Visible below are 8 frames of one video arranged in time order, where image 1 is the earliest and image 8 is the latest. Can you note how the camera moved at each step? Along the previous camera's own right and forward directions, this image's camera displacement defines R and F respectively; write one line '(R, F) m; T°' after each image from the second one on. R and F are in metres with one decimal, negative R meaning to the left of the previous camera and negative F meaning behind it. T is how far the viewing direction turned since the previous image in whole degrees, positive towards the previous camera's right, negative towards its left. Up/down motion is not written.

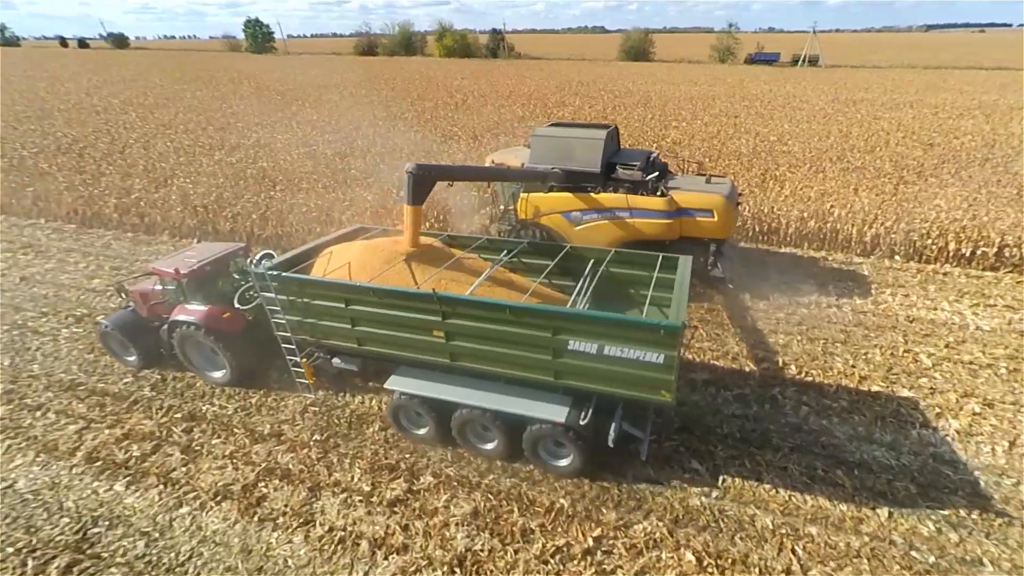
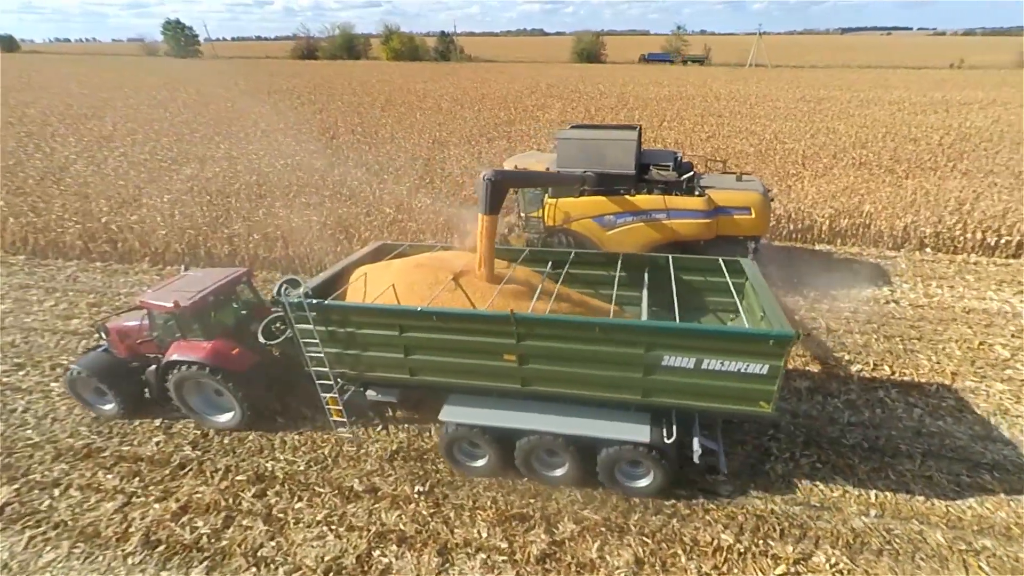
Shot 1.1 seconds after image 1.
(-1.6, +0.5) m; +6°
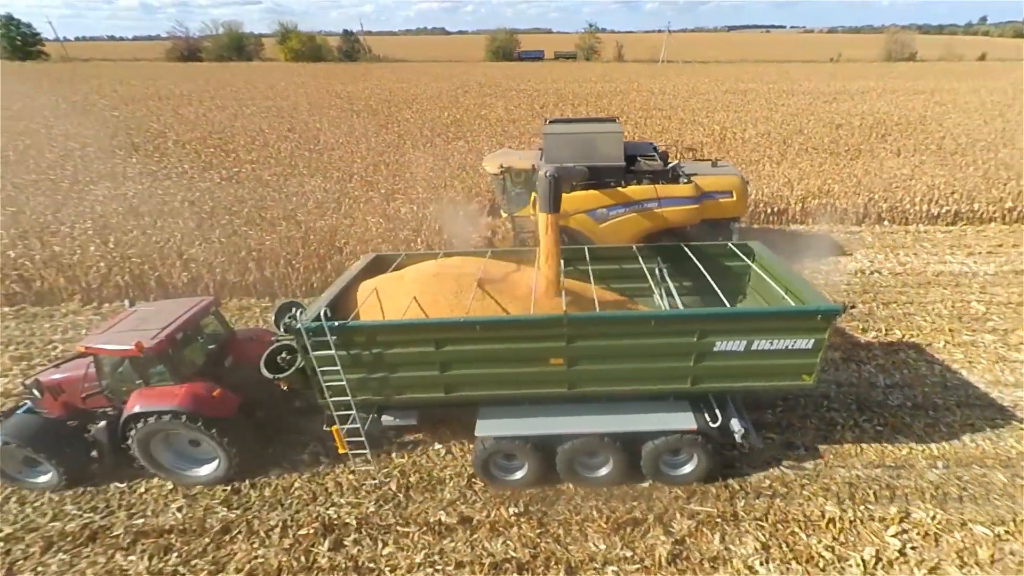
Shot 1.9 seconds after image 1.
(-1.5, +0.3) m; +9°
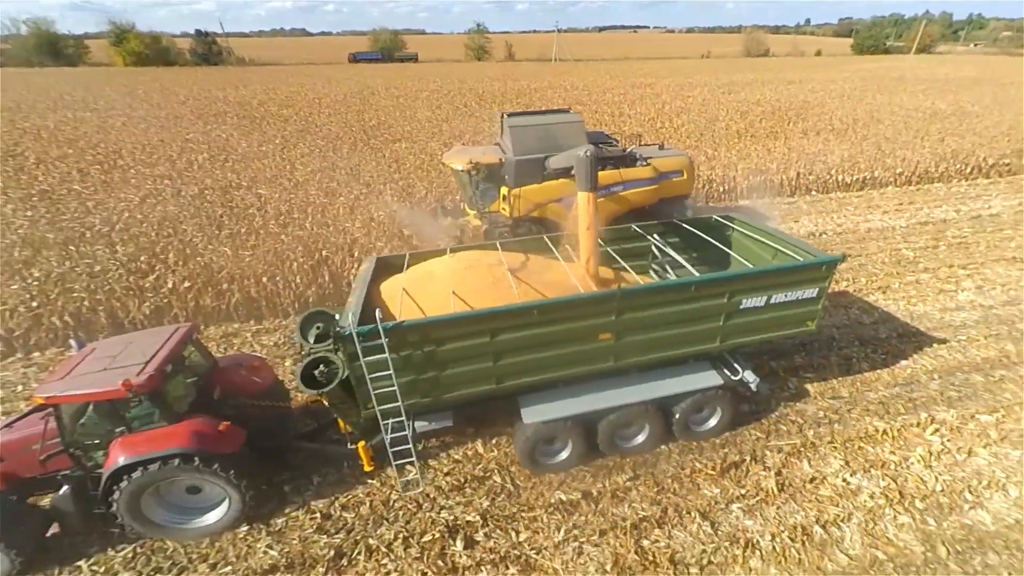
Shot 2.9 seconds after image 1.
(-1.8, 0.0) m; +12°
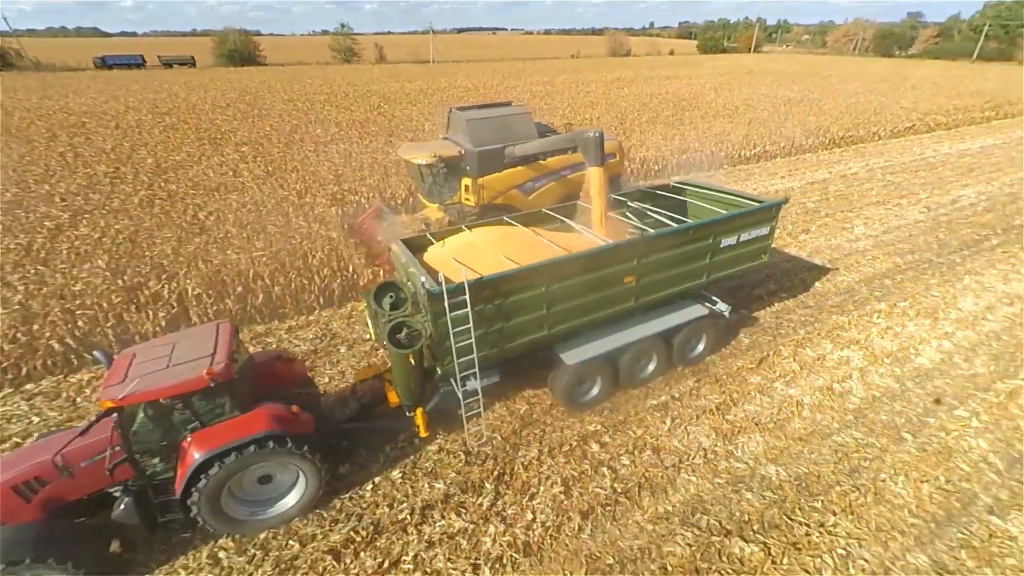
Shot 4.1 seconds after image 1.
(-2.3, -0.6) m; +13°
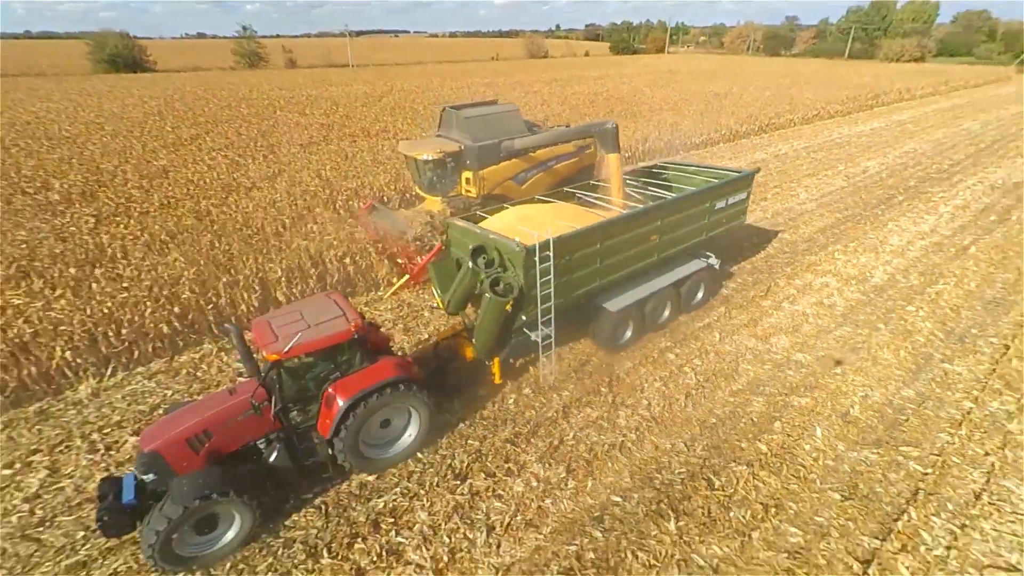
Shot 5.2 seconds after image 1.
(-2.2, -1.2) m; +8°
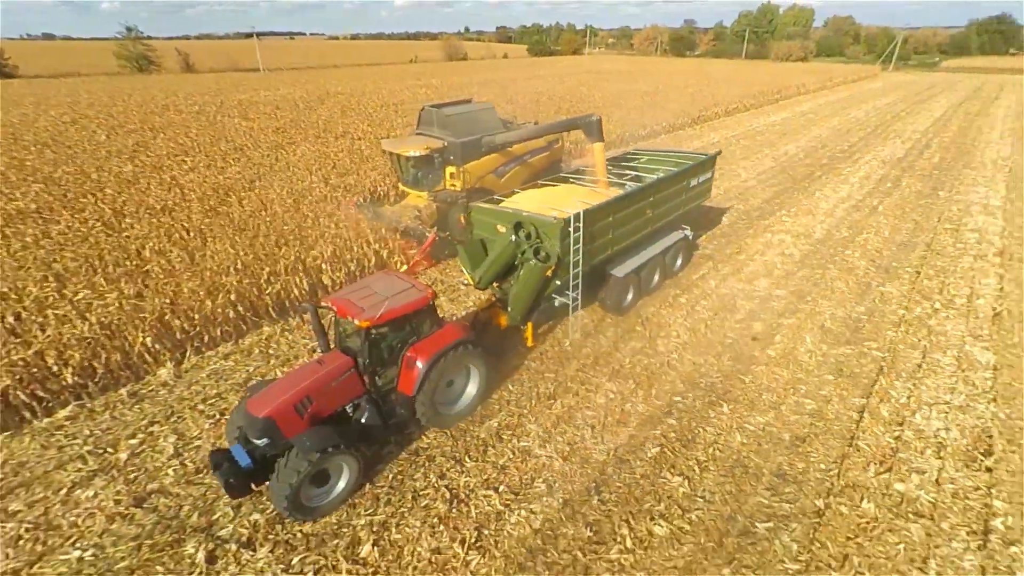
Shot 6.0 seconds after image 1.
(-1.8, -1.0) m; +8°
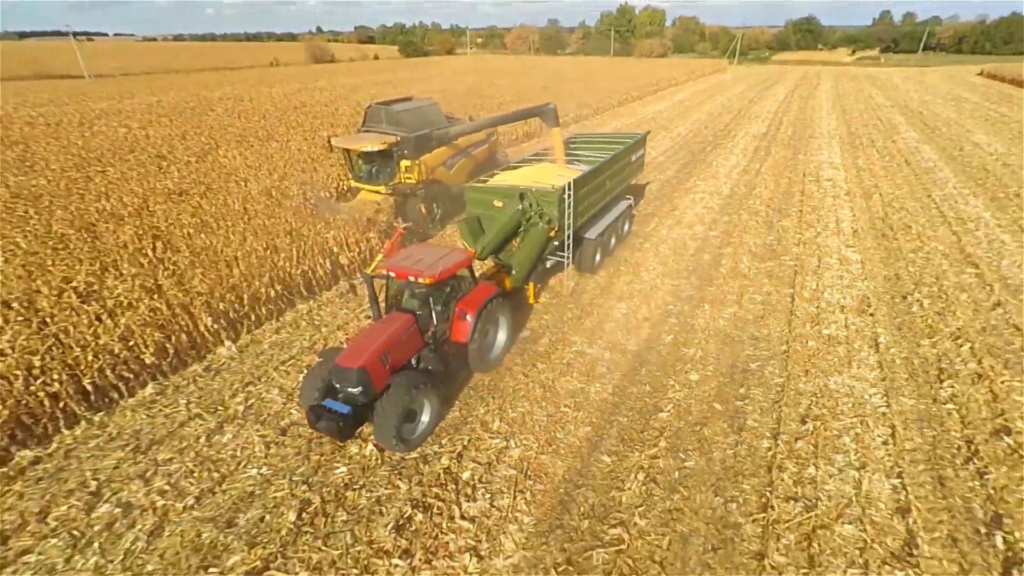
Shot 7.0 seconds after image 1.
(-2.2, -1.3) m; +12°
